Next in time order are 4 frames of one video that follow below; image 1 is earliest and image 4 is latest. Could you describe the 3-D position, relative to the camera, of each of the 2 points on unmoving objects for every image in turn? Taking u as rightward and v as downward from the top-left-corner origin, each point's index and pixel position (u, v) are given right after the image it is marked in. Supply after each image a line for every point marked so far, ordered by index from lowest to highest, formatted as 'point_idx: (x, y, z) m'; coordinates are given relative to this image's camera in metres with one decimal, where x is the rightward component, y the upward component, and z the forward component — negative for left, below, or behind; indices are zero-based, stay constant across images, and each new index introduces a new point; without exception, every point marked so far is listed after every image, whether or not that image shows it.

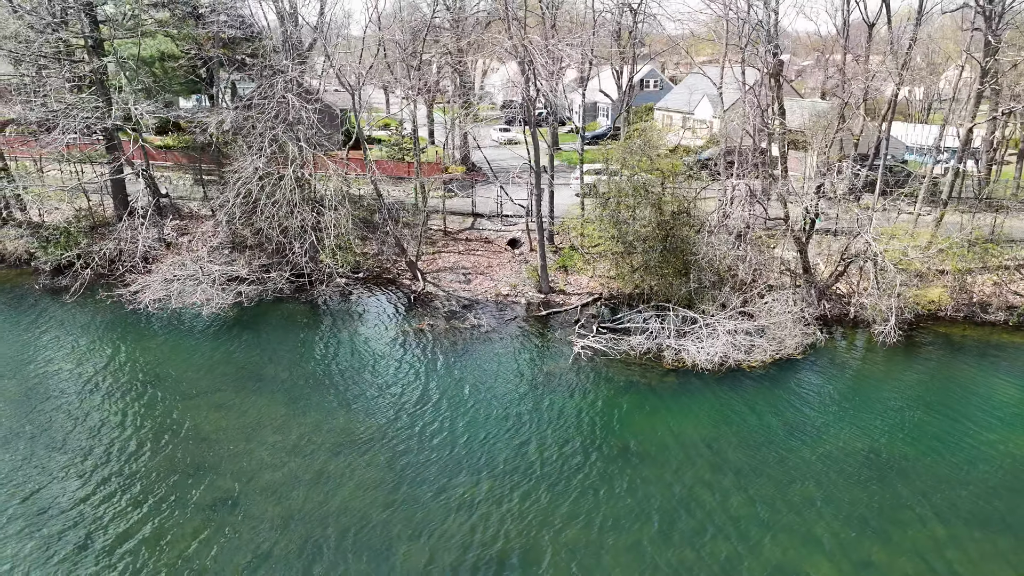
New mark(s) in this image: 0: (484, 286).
0: (-0.9, 0.0, +18.5) m
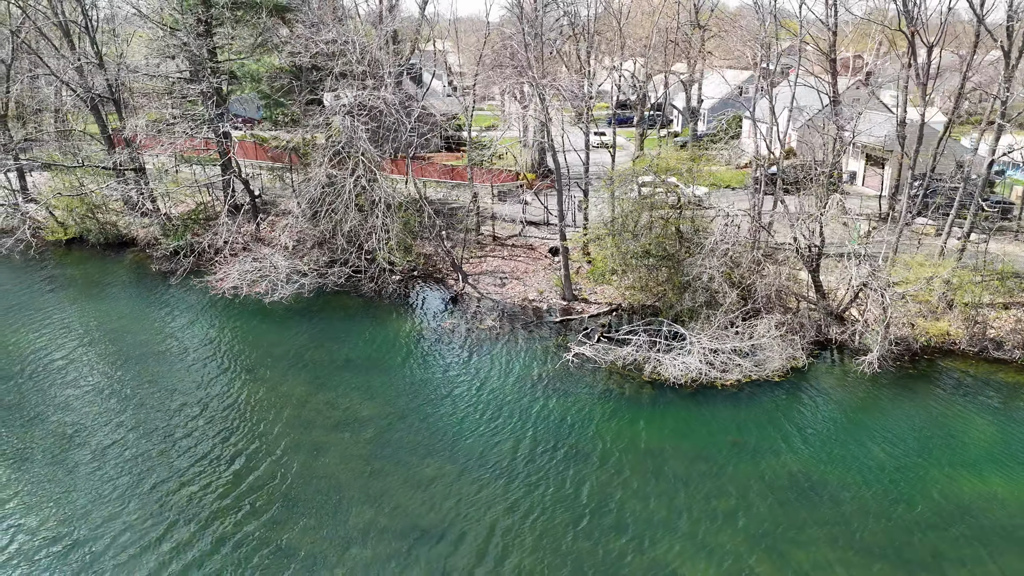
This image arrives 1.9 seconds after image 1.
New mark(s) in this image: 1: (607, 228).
0: (0.0, -0.1, +20.2) m
1: (+2.2, +1.4, +17.7) m
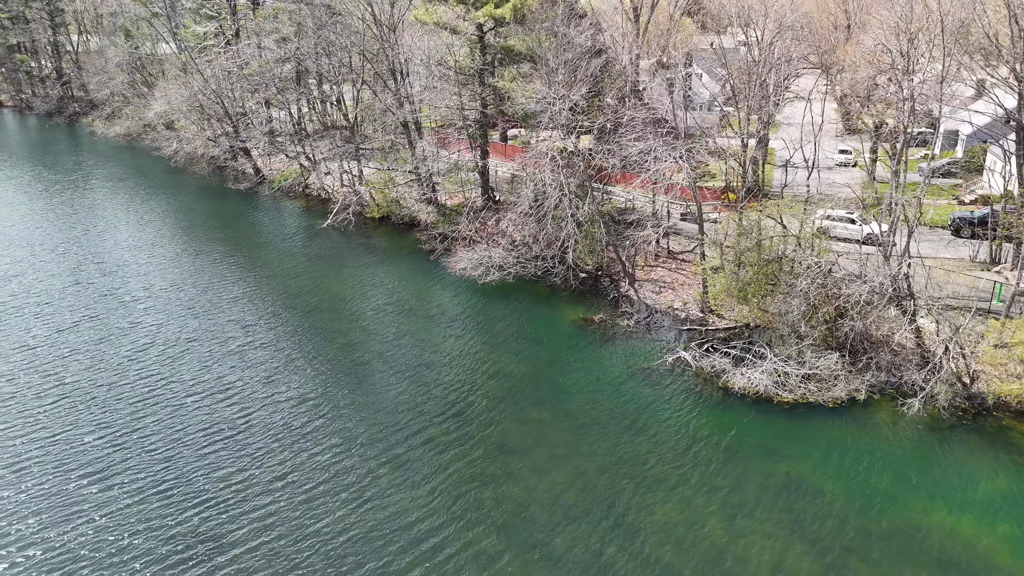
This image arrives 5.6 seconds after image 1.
0: (+5.3, -0.3, +24.9) m
1: (+6.5, +0.8, +21.7) m
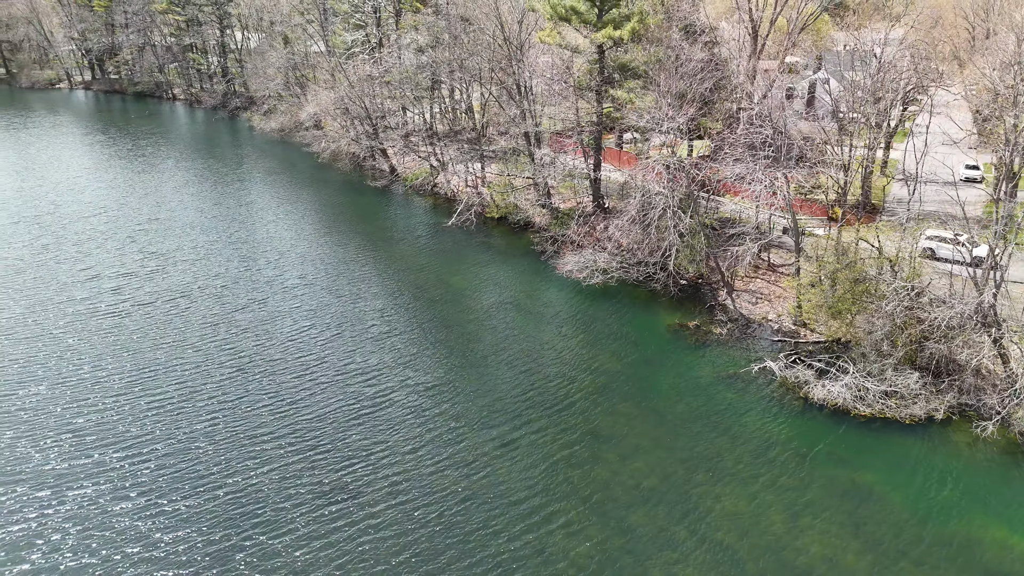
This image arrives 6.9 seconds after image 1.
0: (+9.0, -0.7, +26.2) m
1: (+9.7, +0.3, +22.8) m
